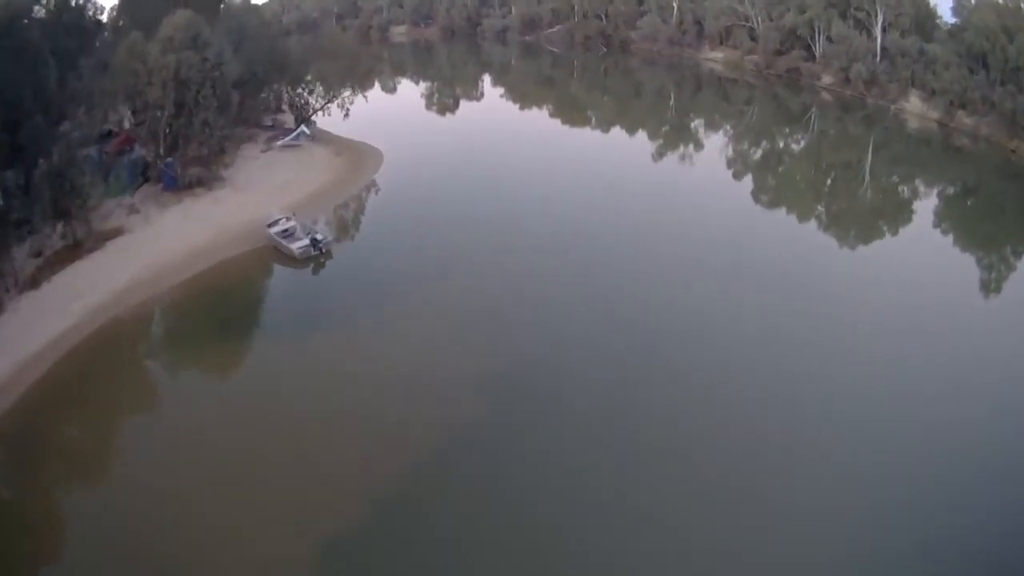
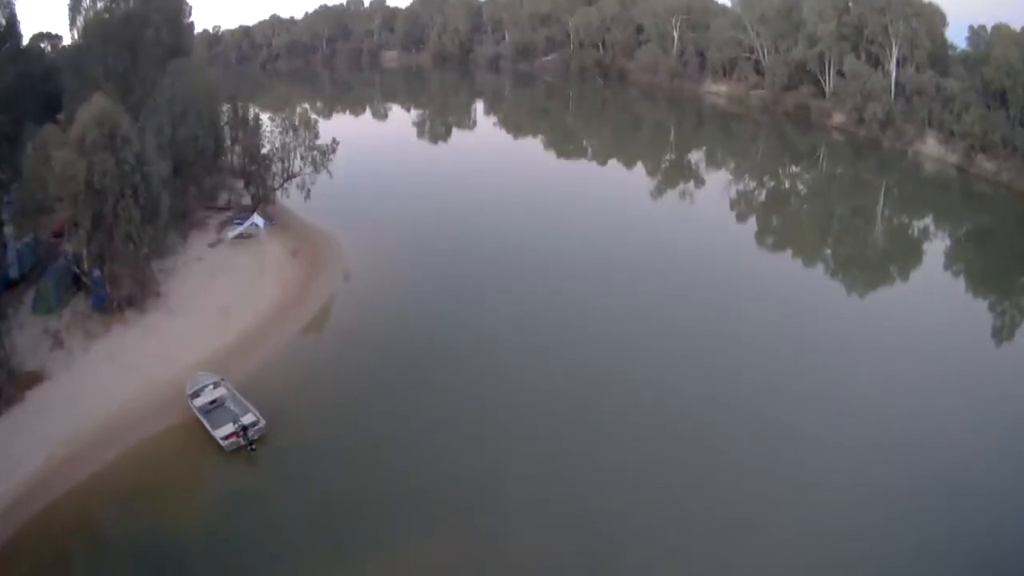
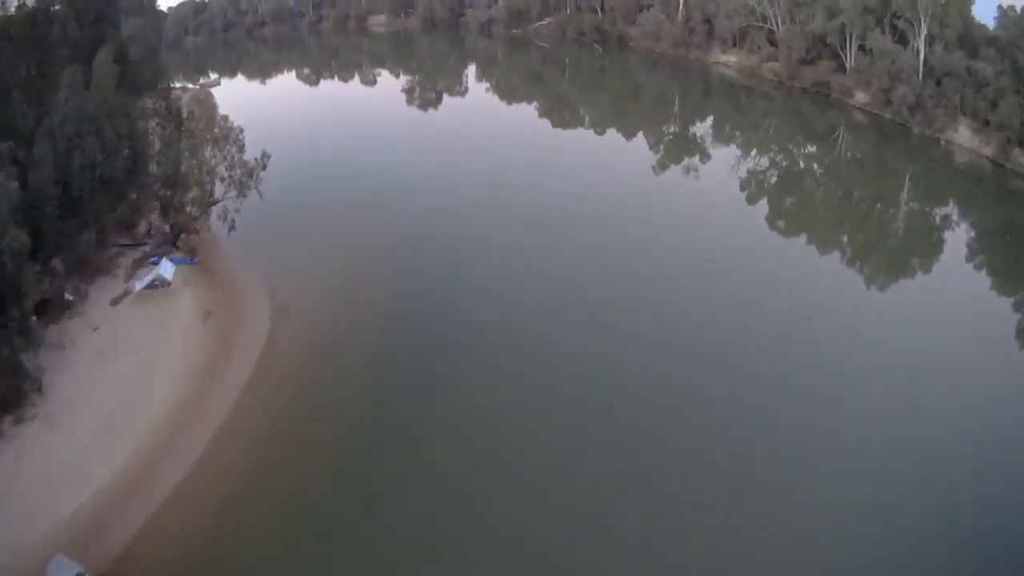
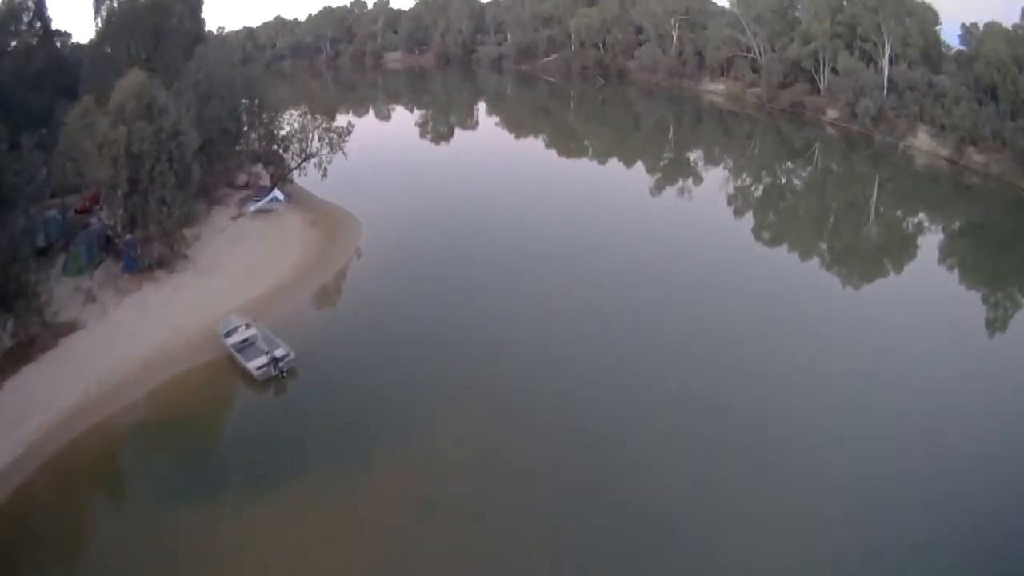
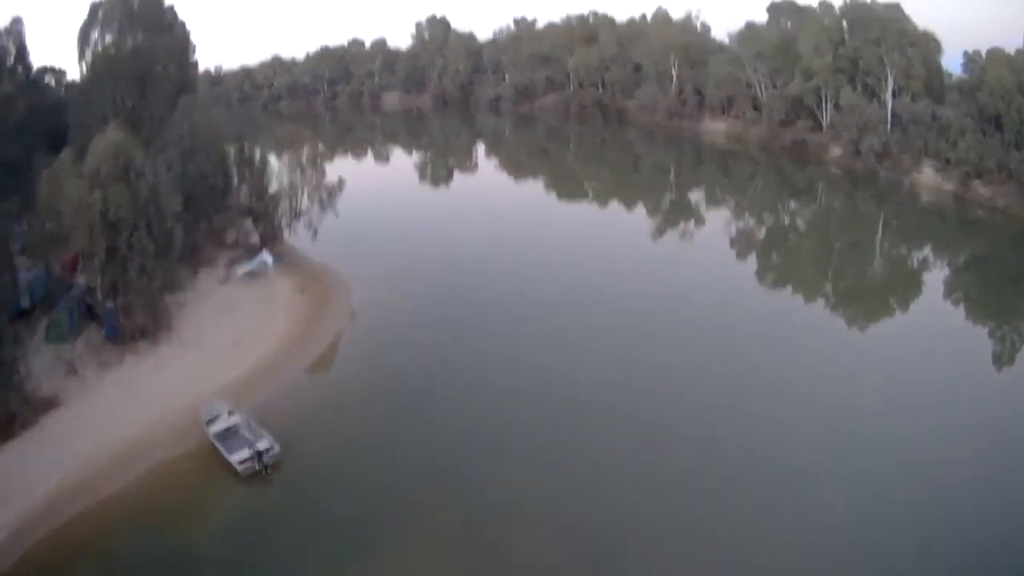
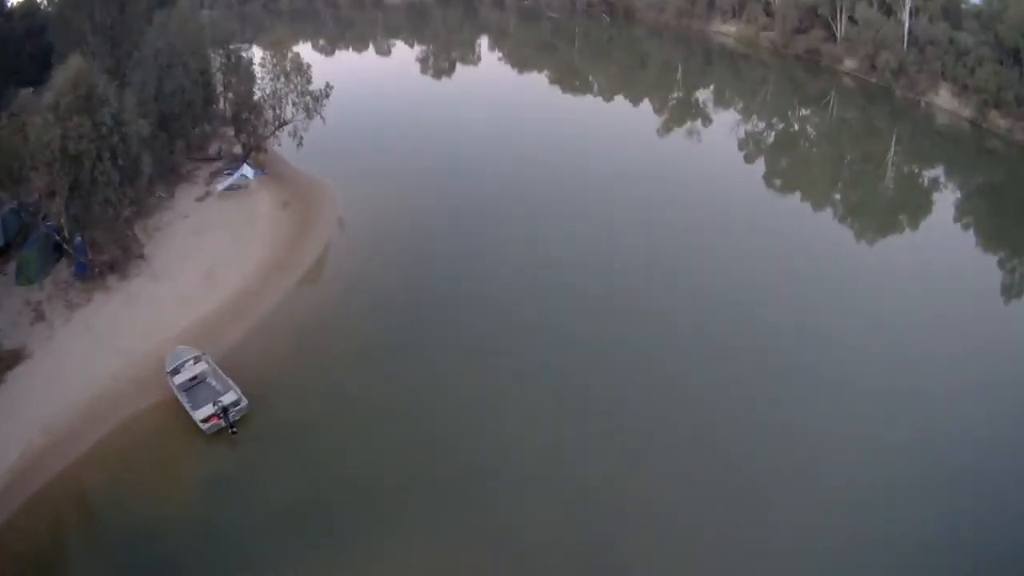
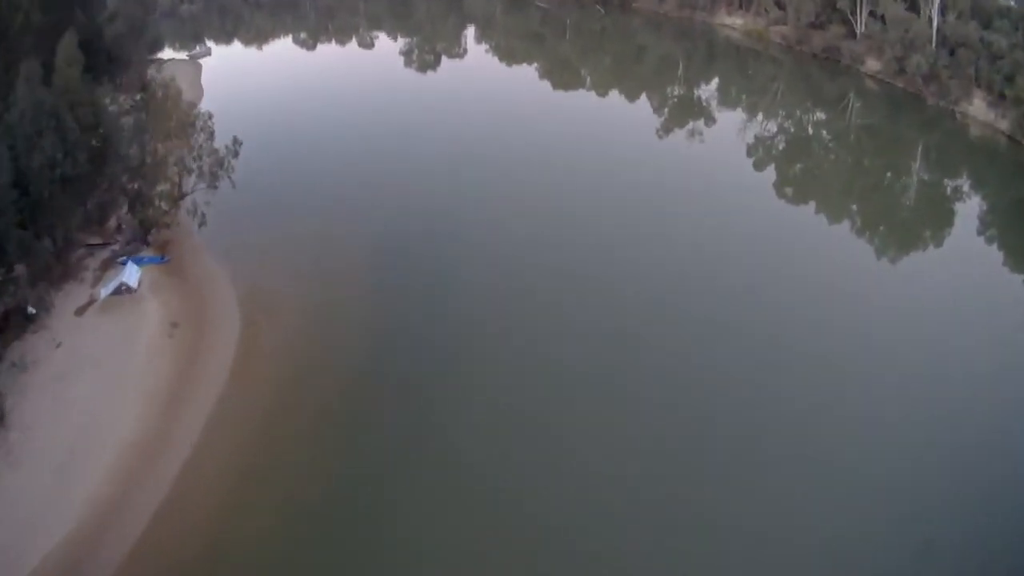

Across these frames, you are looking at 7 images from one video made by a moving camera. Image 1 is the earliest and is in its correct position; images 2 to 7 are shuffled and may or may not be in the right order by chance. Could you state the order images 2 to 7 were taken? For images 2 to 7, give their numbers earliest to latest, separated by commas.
4, 5, 2, 6, 3, 7
